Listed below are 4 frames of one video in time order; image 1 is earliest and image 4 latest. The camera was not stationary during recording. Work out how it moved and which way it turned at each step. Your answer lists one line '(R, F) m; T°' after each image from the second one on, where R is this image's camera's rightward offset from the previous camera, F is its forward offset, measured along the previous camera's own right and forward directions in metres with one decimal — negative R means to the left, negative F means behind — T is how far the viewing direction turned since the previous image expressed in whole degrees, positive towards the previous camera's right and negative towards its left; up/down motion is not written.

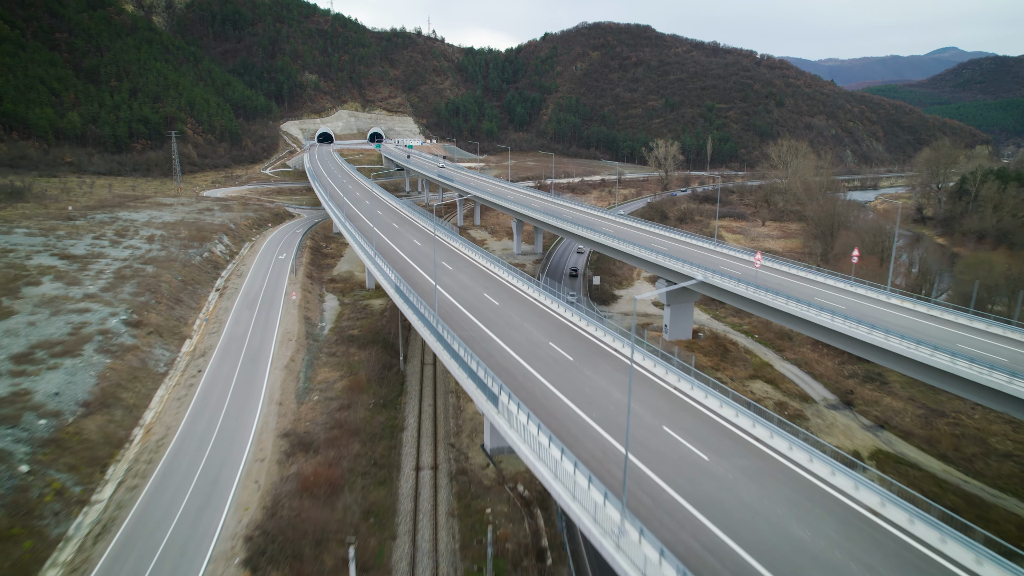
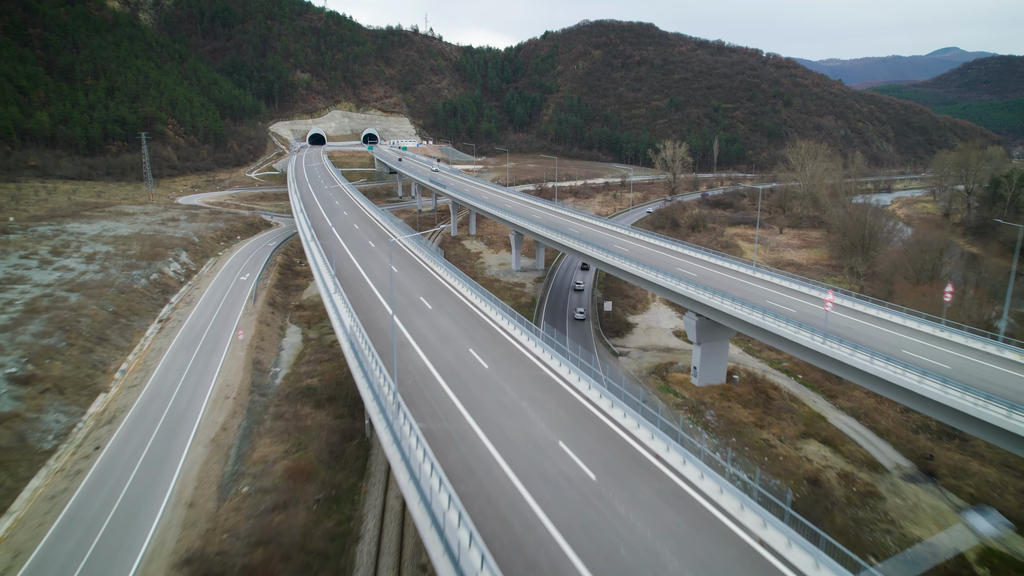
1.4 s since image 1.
(+0.2, +6.3) m; 0°
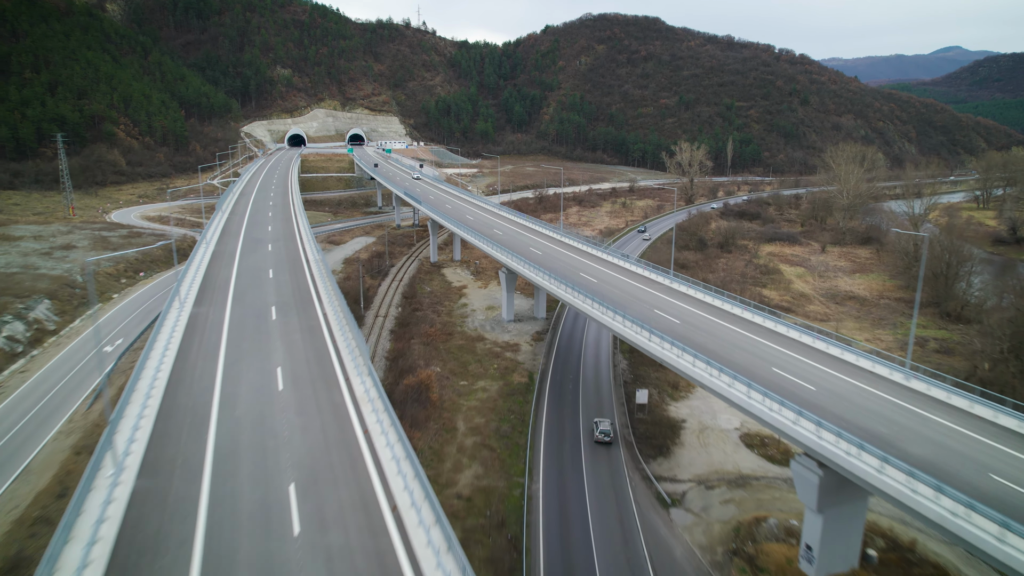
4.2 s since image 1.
(+0.5, +13.0) m; 0°
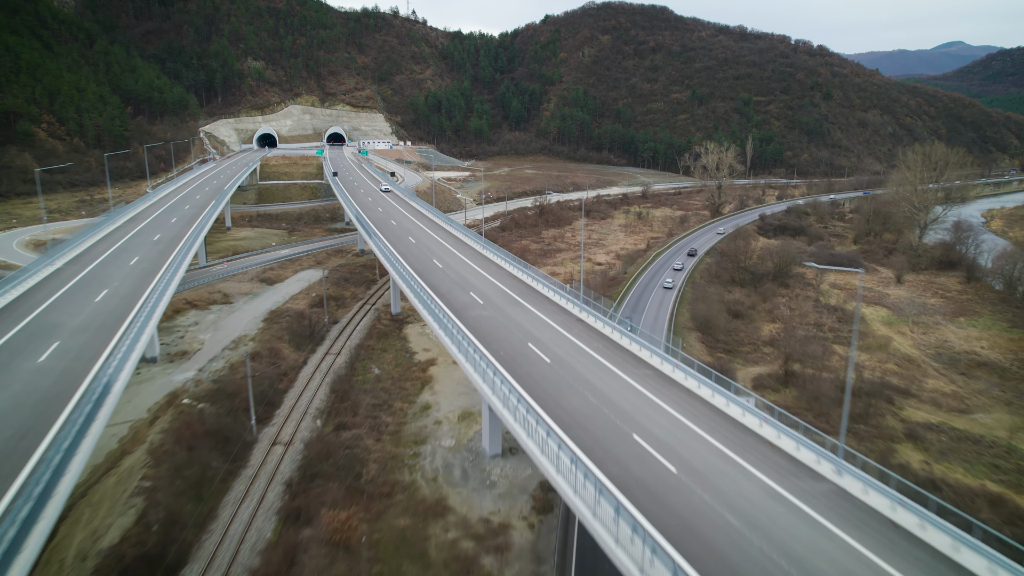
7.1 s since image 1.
(+0.4, +15.5) m; 0°
